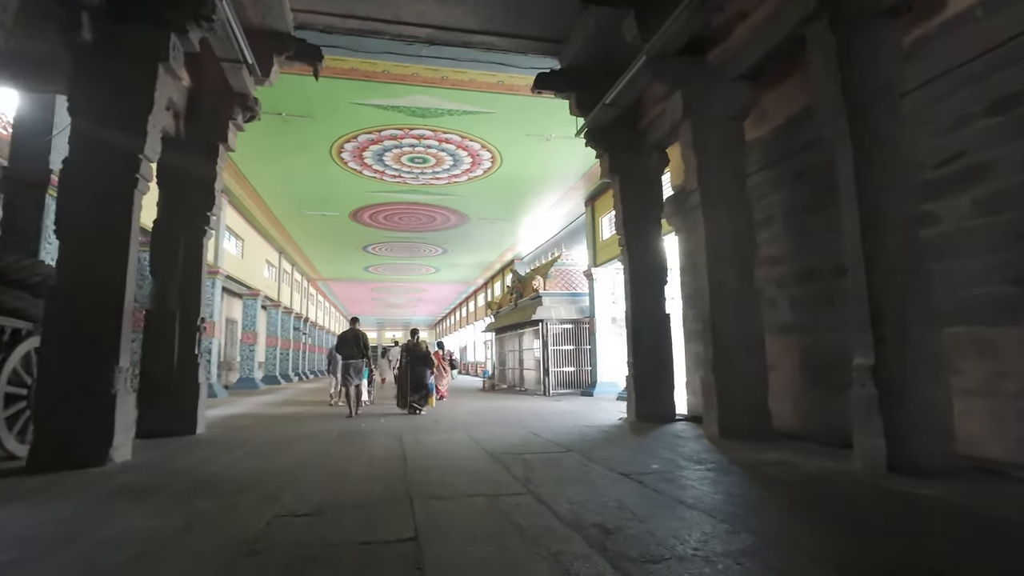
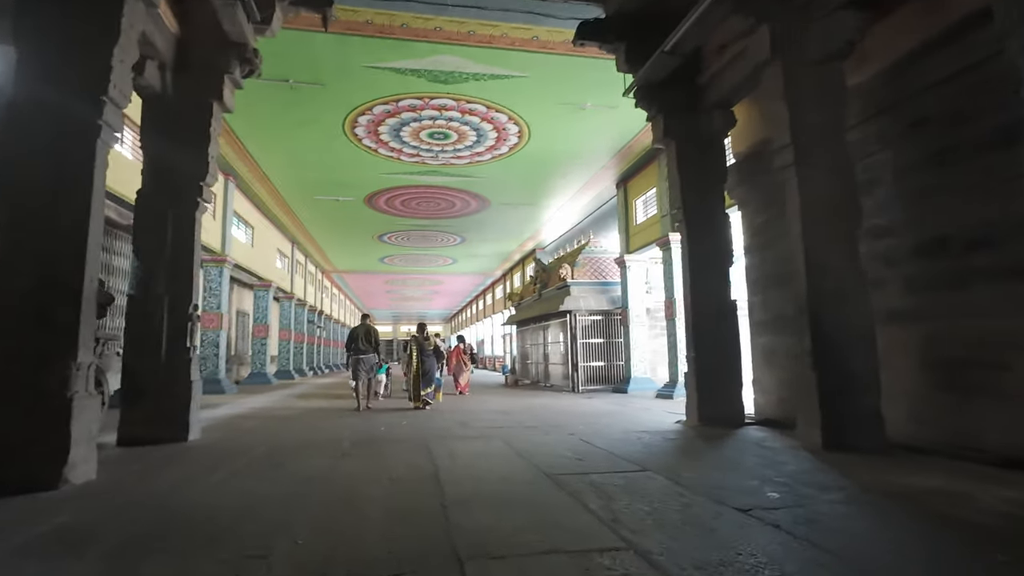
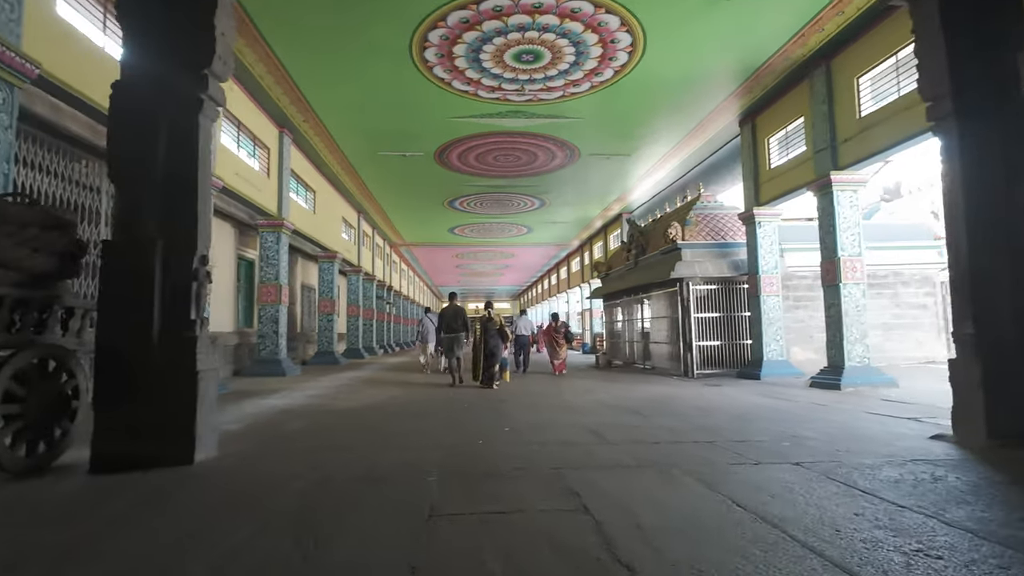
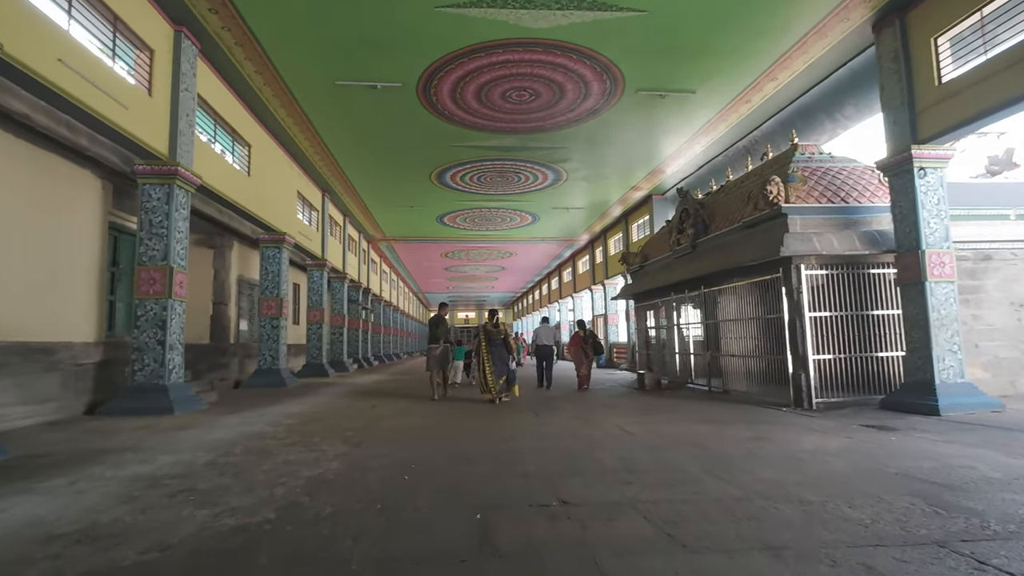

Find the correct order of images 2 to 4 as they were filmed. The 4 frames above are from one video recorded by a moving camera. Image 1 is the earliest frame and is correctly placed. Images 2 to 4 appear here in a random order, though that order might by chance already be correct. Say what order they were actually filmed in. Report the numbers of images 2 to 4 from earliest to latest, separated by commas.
2, 3, 4
